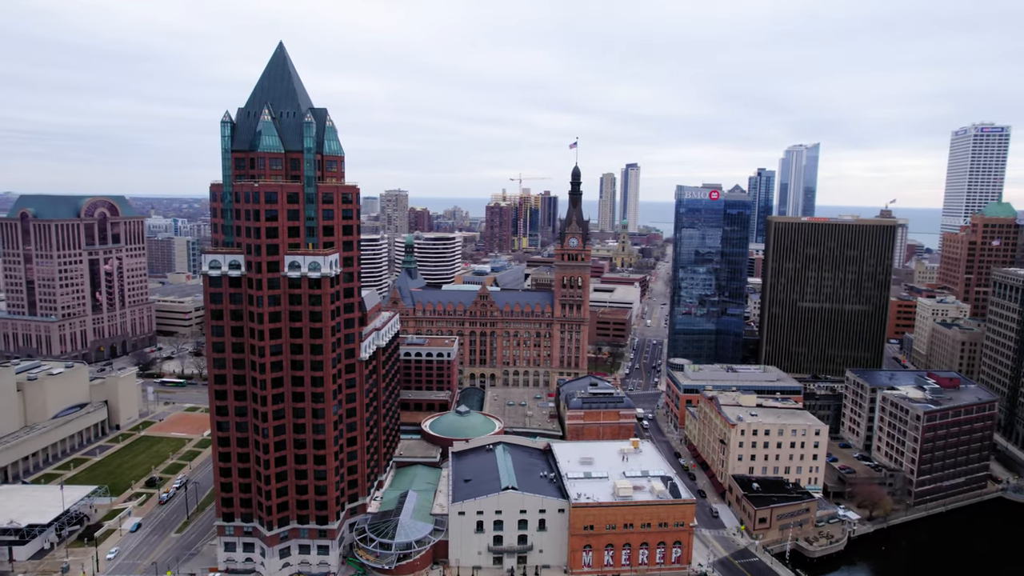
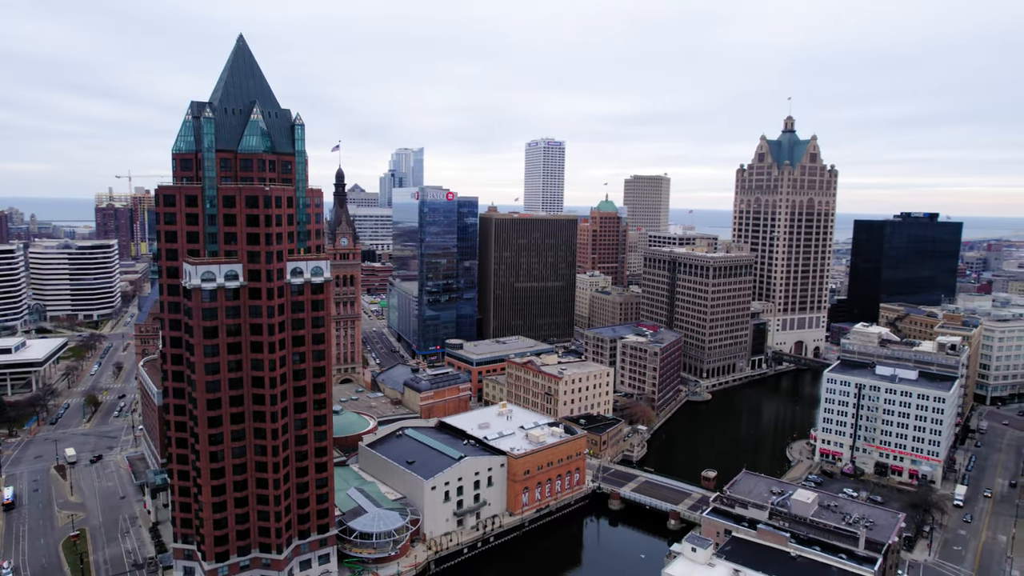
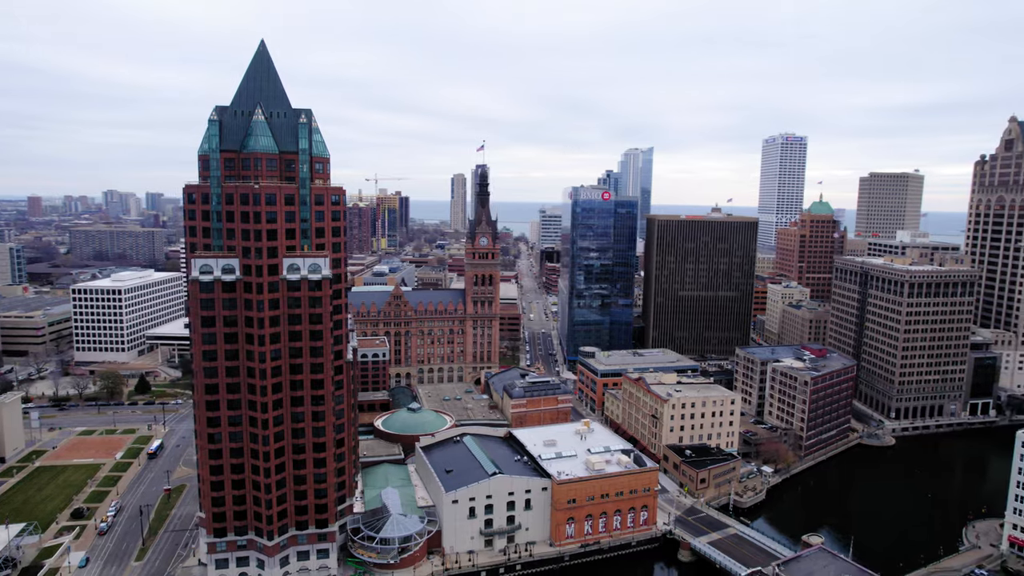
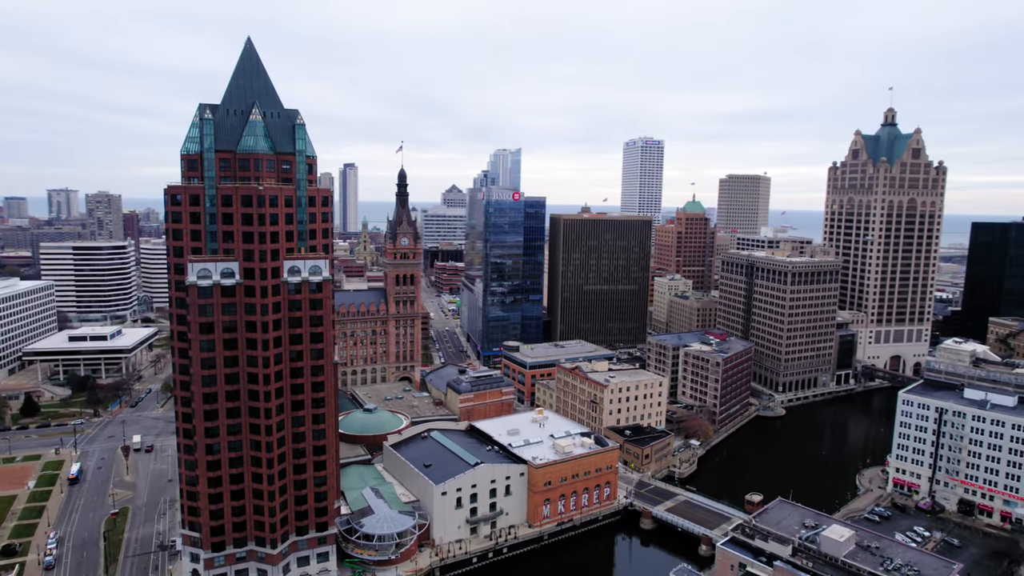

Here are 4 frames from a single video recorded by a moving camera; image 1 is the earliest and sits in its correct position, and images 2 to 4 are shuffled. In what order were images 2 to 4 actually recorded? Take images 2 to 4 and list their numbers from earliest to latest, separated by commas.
3, 4, 2
